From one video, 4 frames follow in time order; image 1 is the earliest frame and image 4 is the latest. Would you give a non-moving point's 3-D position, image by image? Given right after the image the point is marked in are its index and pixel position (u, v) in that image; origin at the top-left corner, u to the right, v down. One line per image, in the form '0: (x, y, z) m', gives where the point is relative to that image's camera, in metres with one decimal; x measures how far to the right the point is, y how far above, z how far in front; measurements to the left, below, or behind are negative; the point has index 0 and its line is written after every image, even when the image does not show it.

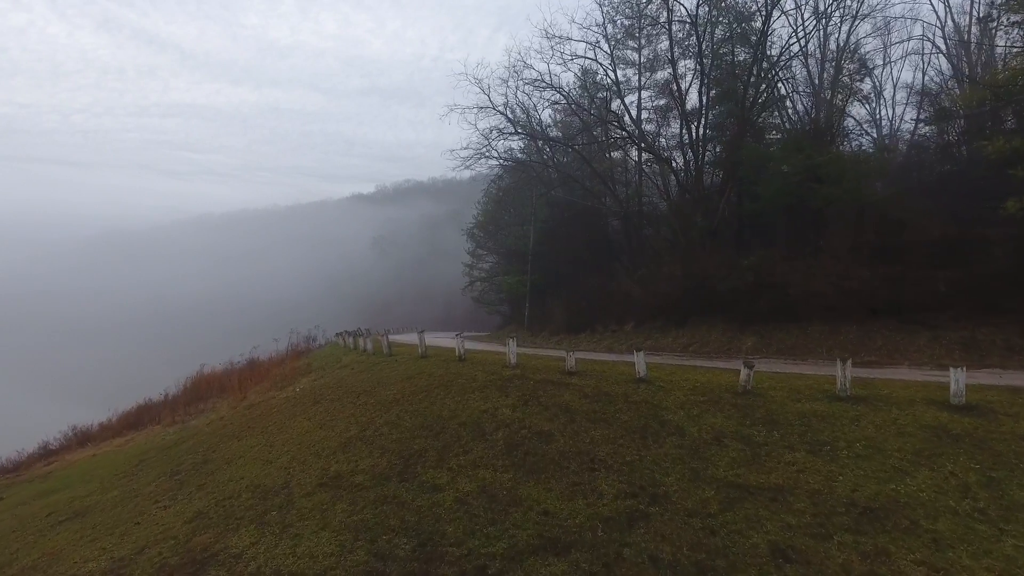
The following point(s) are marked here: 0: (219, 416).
0: (-7.3, -3.2, +14.4) m
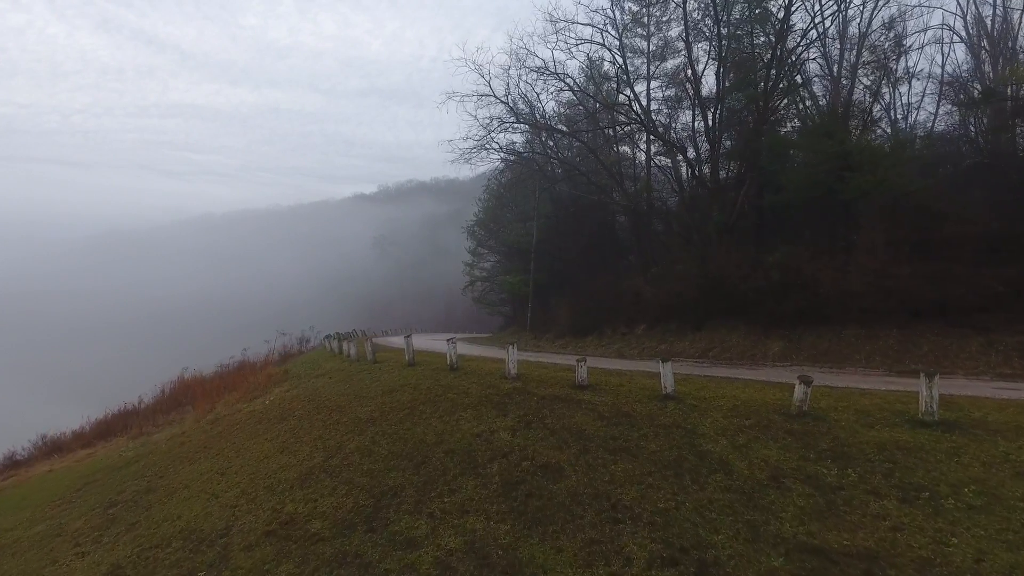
0: (-7.3, -3.1, +12.8) m
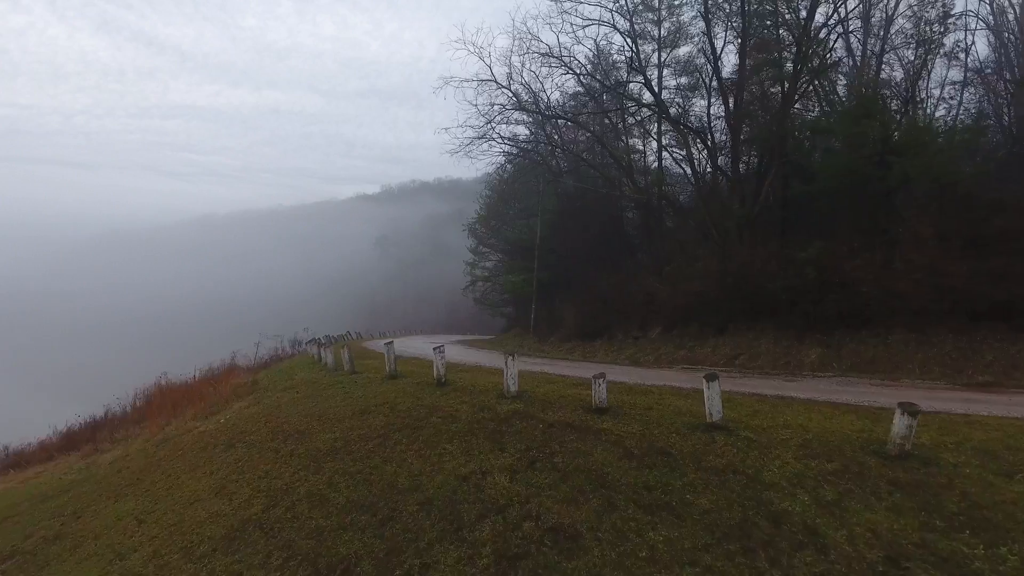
0: (-7.3, -3.1, +11.0) m
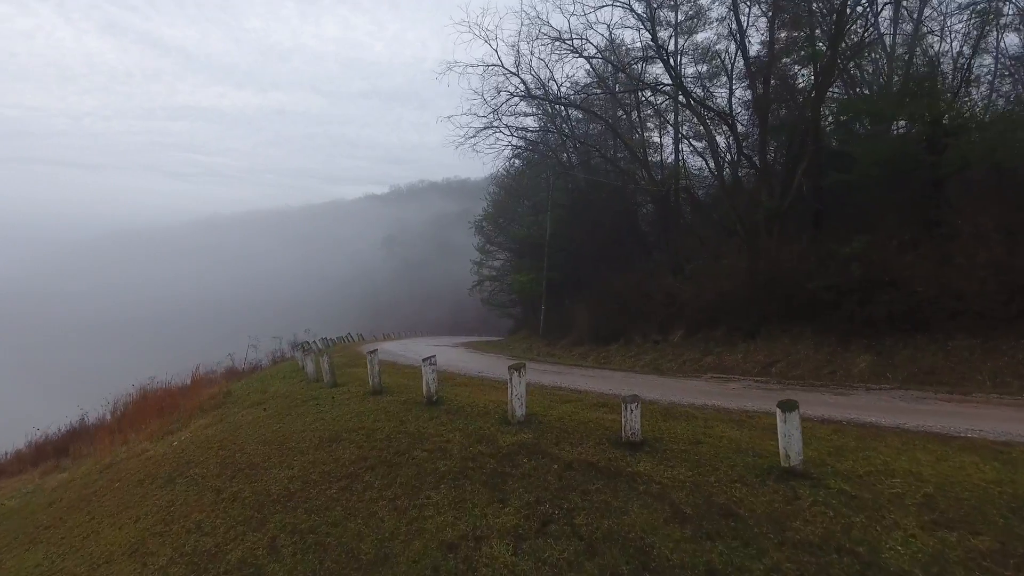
0: (-7.1, -3.0, +9.6) m
